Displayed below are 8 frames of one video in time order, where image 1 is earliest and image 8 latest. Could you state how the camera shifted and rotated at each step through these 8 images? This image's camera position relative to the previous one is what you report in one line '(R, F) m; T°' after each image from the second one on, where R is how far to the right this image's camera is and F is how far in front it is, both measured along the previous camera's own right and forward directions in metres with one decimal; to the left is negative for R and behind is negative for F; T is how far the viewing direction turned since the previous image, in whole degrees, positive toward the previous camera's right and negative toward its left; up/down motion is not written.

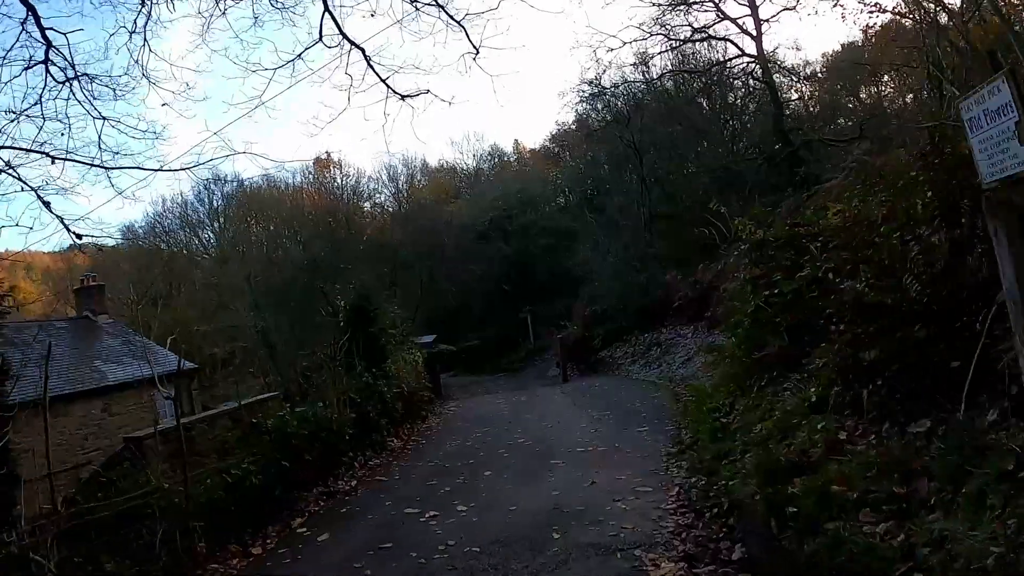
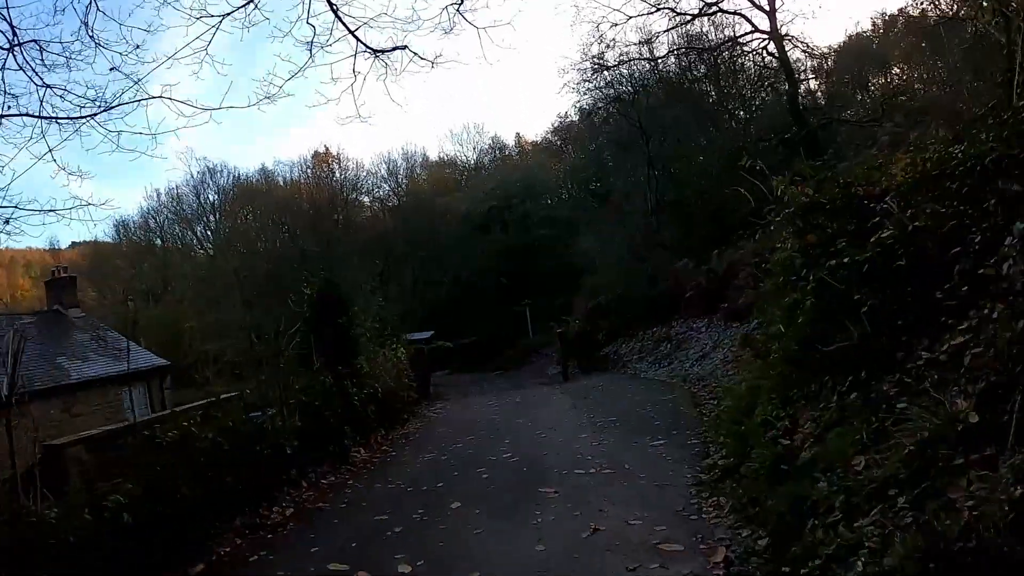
(+0.1, +2.1) m; 0°
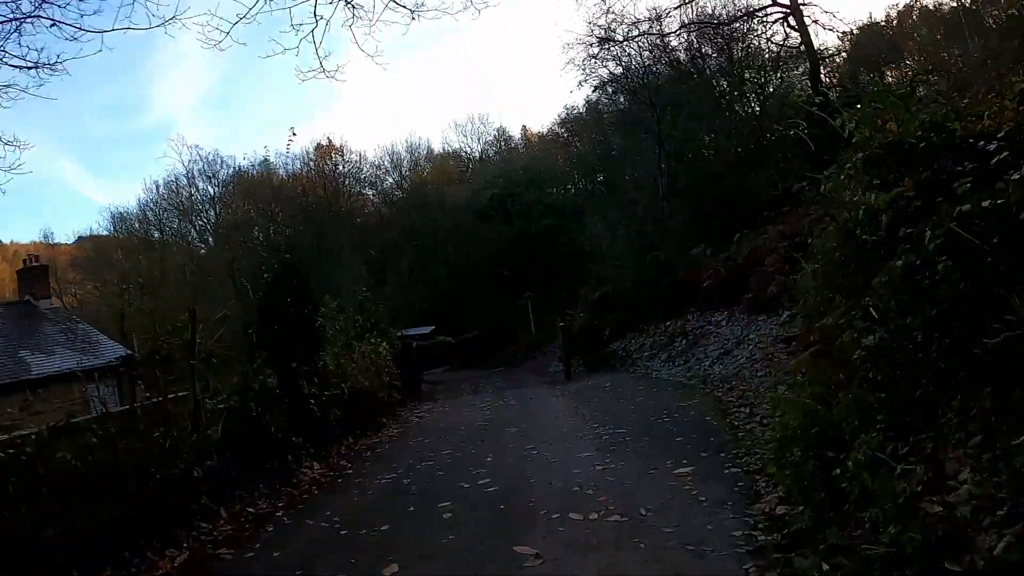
(+0.2, +2.0) m; 0°
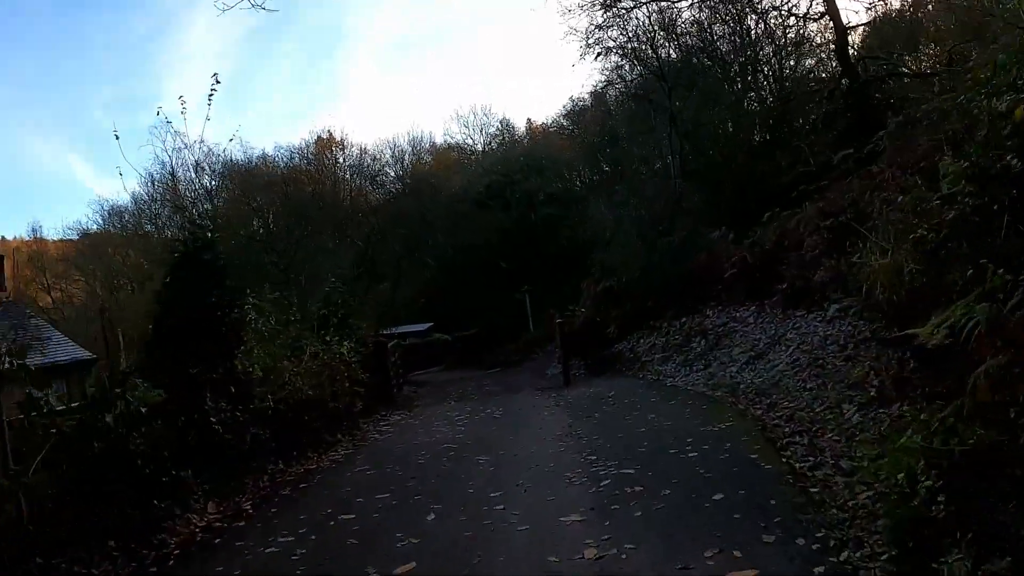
(+0.2, +2.5) m; 0°
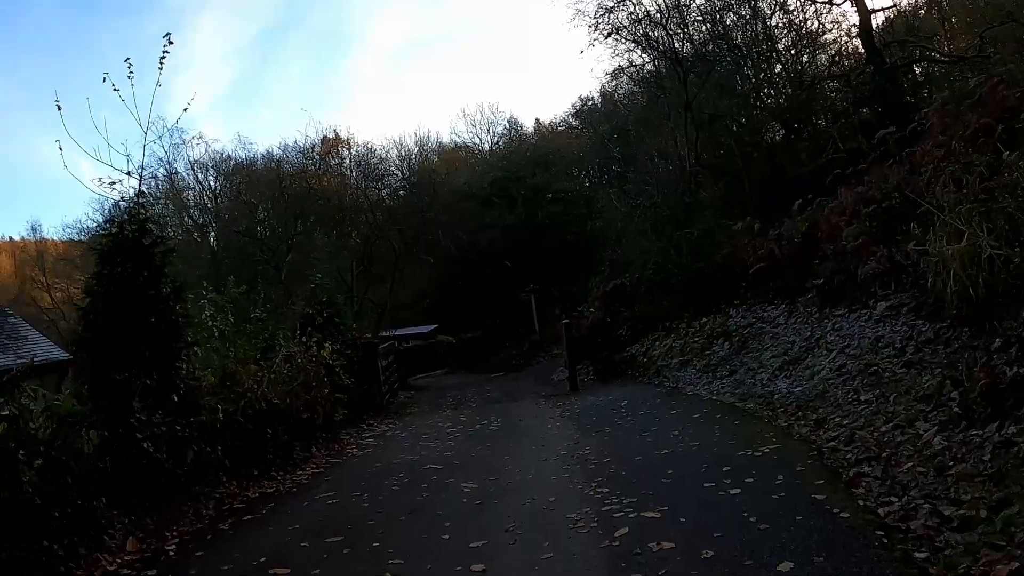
(+0.1, +1.4) m; 0°
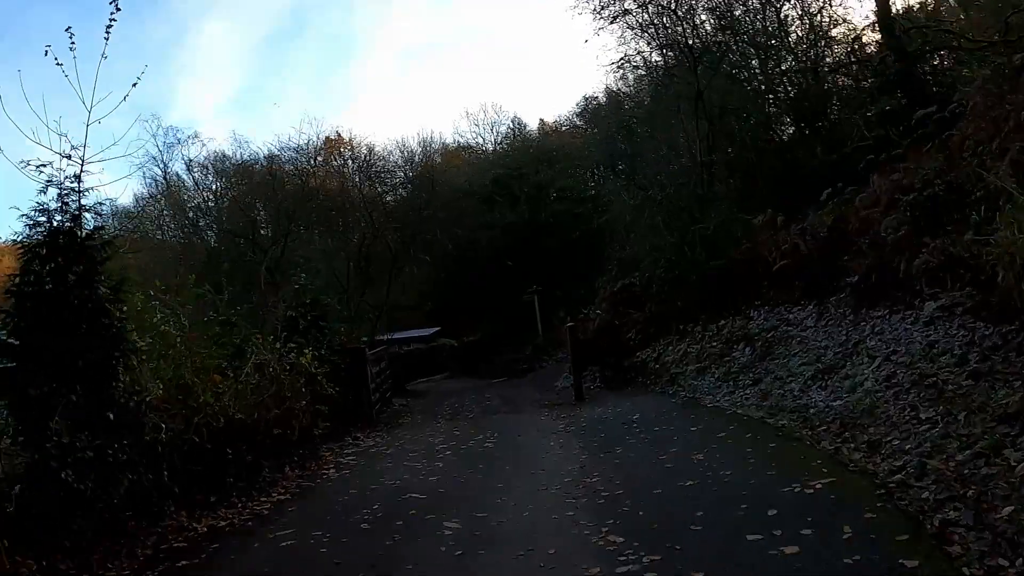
(+0.1, +1.1) m; 0°
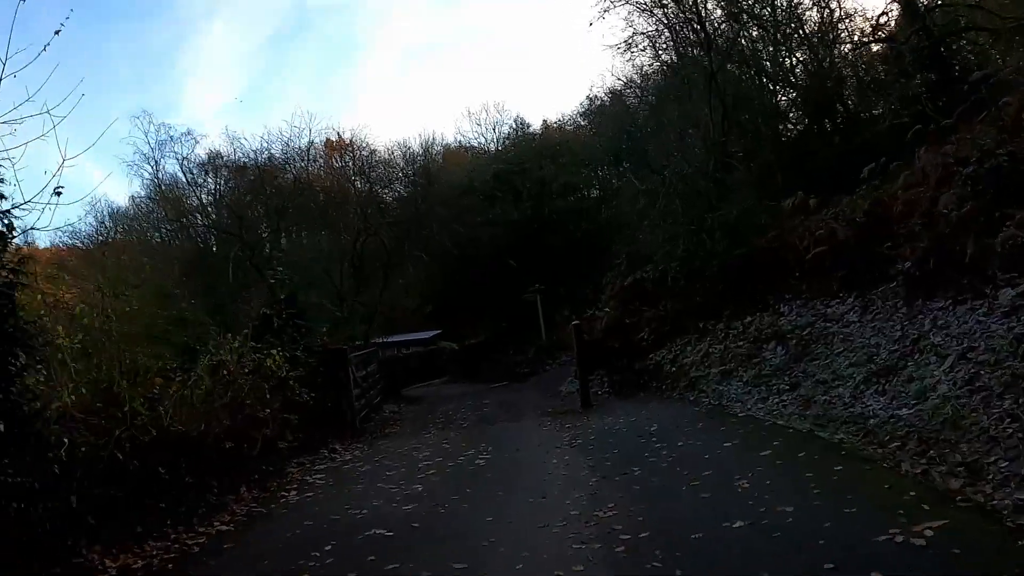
(+0.1, +1.3) m; 0°
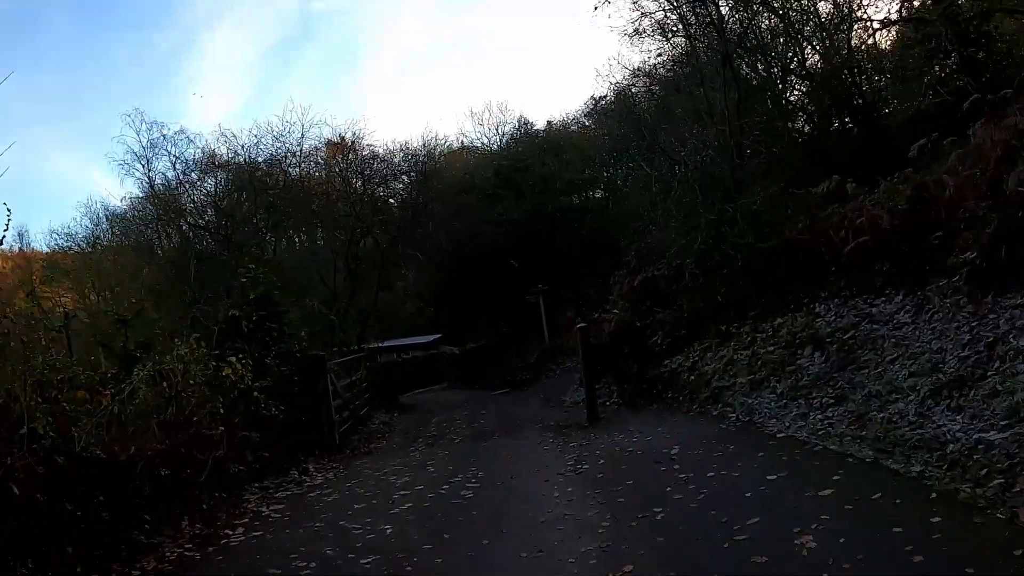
(+0.1, +1.2) m; 0°
